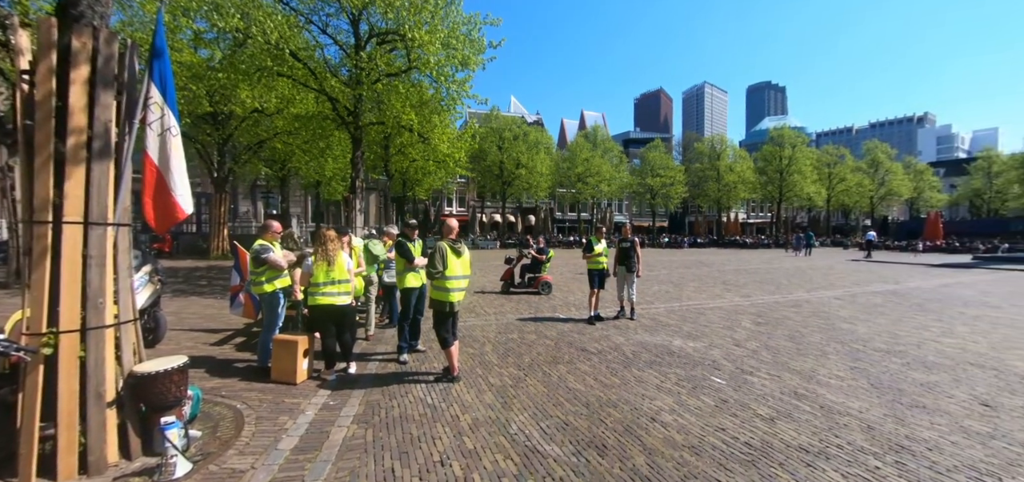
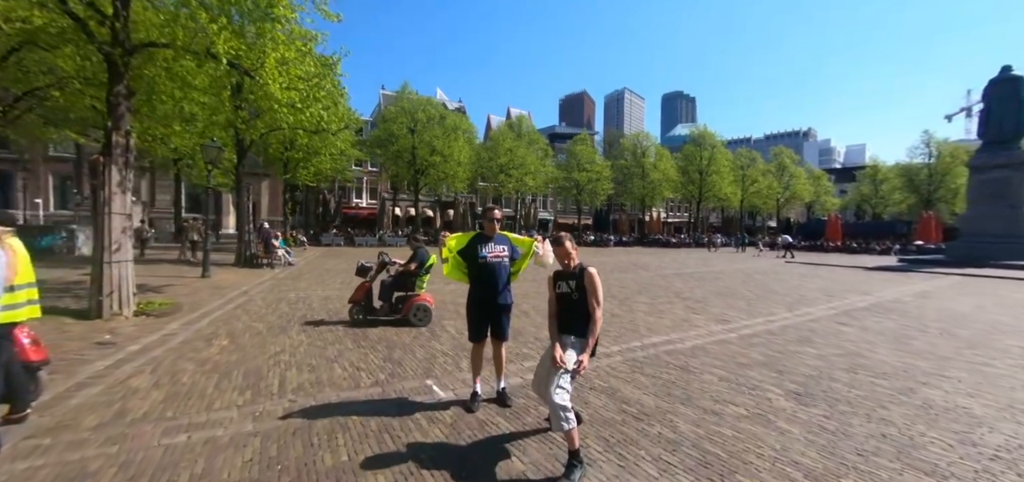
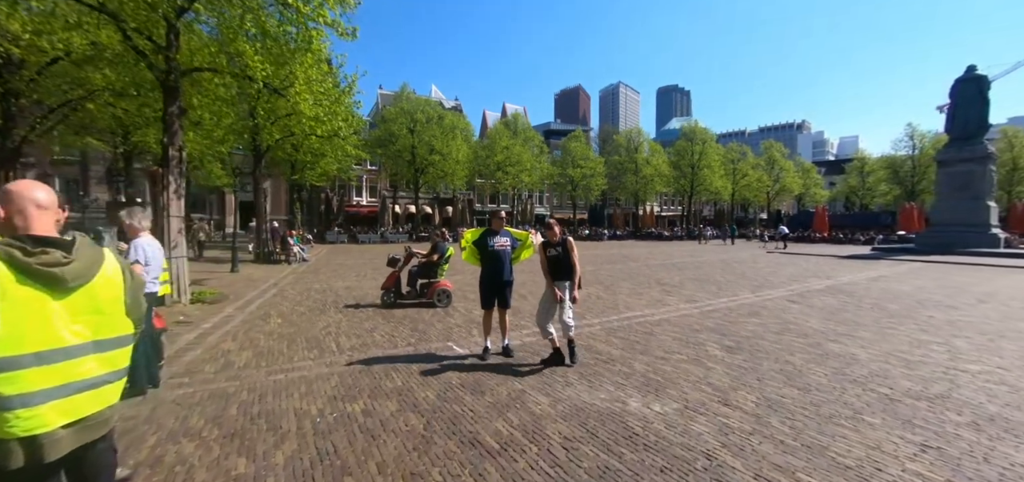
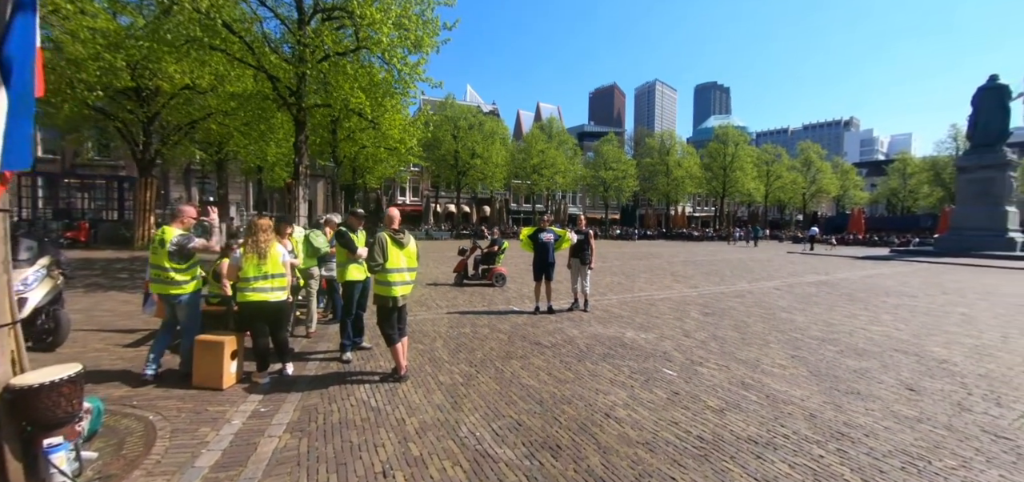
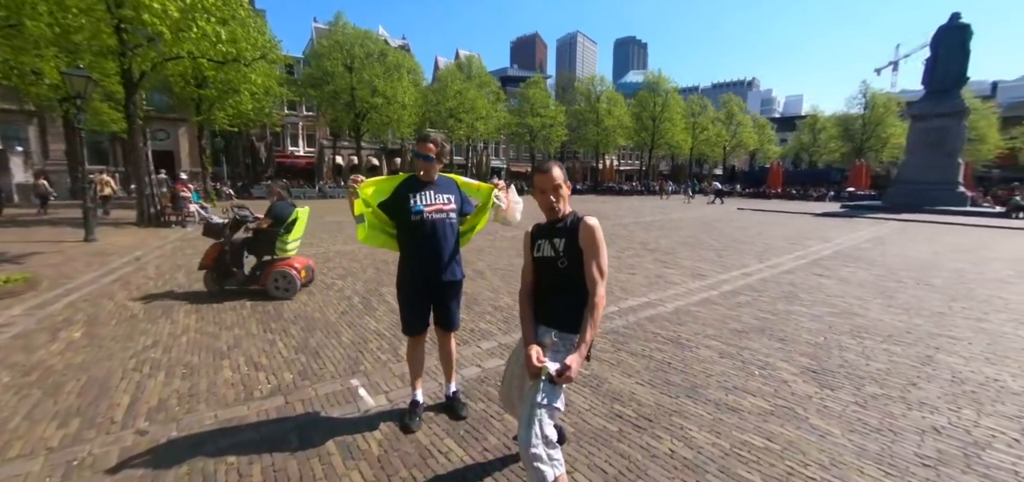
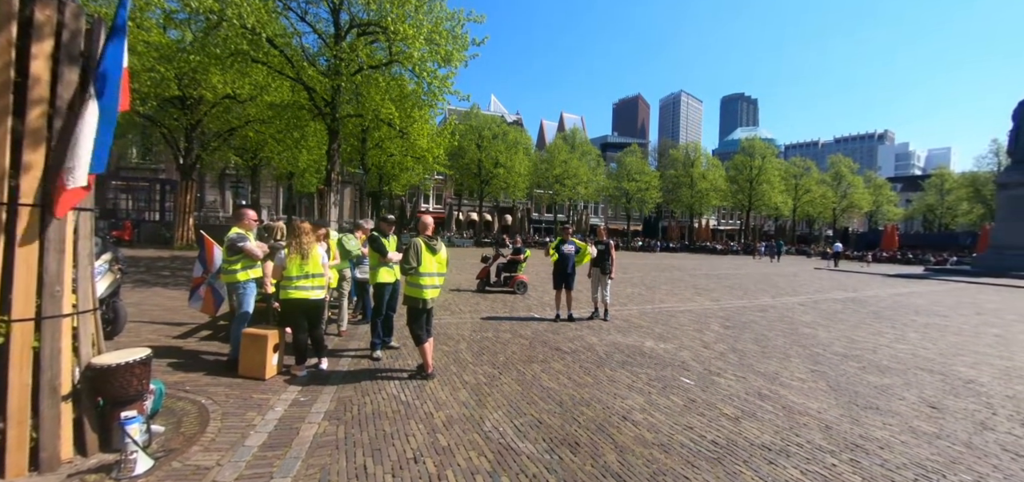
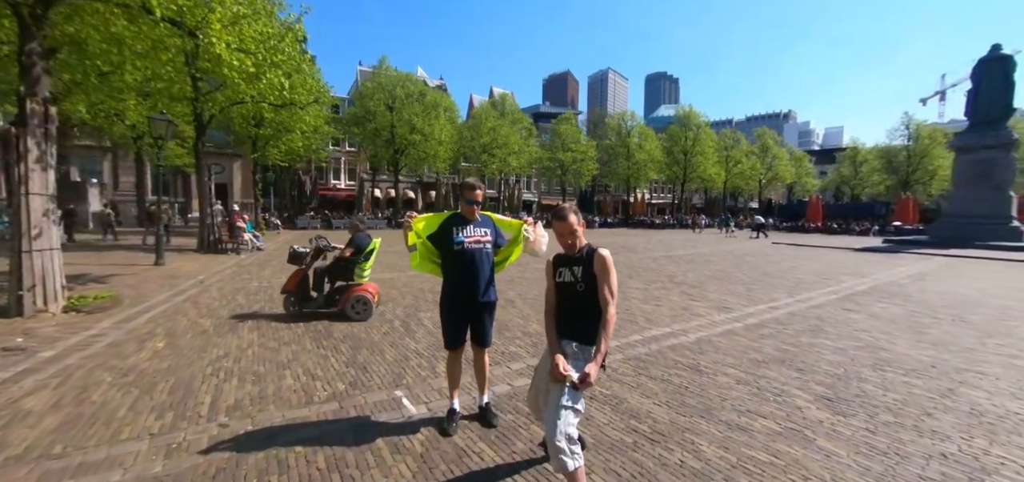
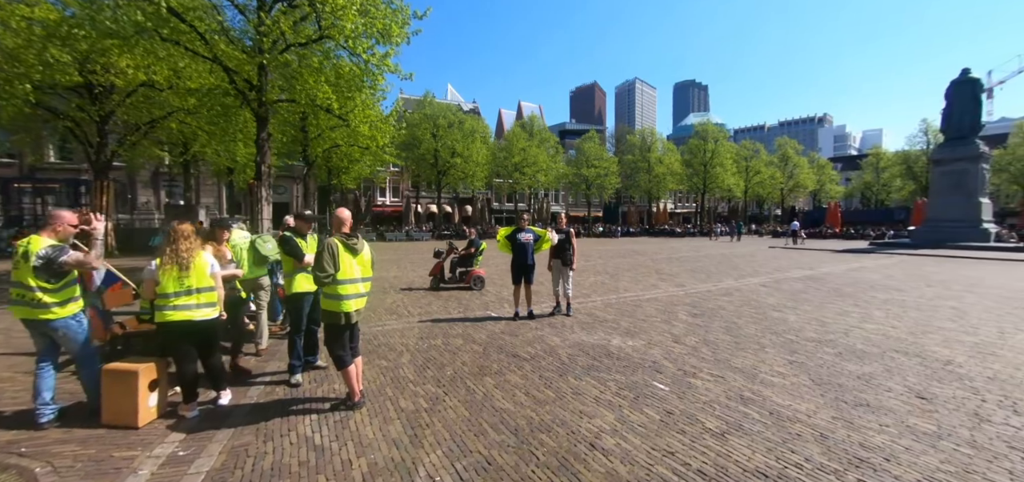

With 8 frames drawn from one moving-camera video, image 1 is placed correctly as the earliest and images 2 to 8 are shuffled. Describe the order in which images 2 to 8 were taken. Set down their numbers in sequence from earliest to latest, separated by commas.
6, 4, 8, 3, 2, 7, 5
